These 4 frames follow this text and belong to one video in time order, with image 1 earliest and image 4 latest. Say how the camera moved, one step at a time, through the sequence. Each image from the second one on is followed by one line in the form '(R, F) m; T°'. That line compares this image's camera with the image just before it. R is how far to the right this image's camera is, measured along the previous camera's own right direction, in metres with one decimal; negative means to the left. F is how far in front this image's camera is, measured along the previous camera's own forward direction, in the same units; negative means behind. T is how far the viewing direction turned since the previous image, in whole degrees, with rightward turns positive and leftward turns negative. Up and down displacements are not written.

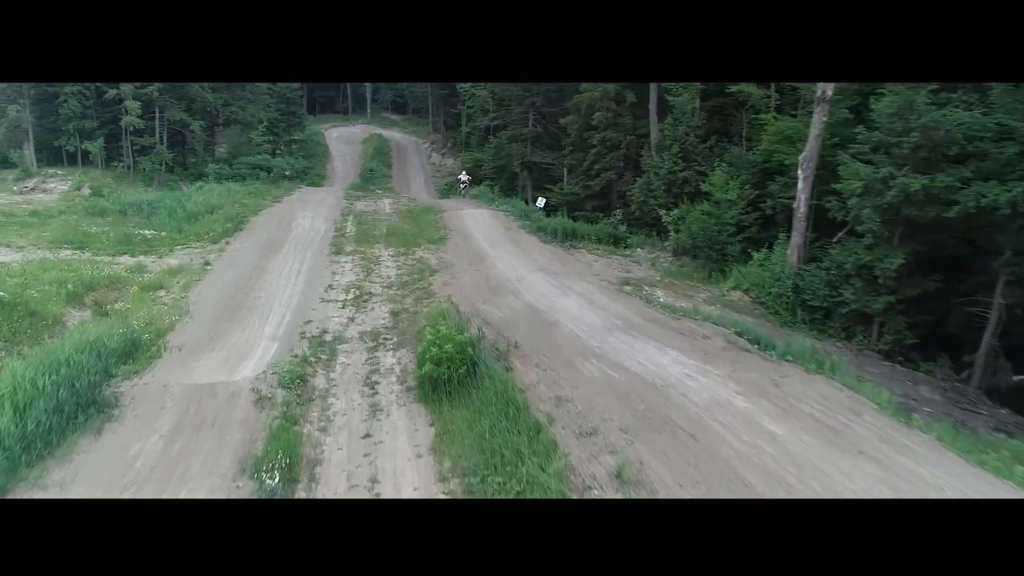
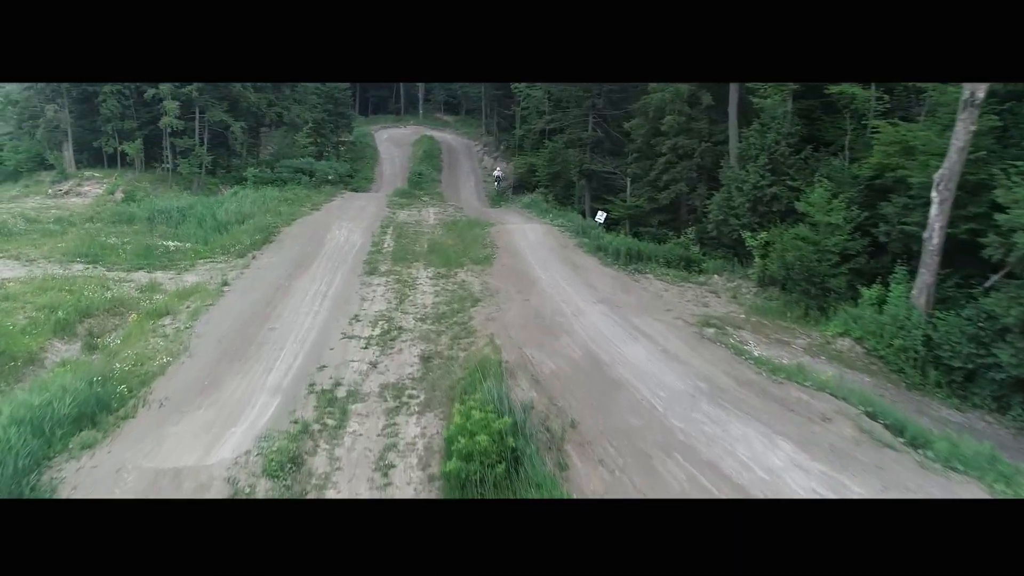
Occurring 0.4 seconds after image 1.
(-0.1, +1.9) m; -4°
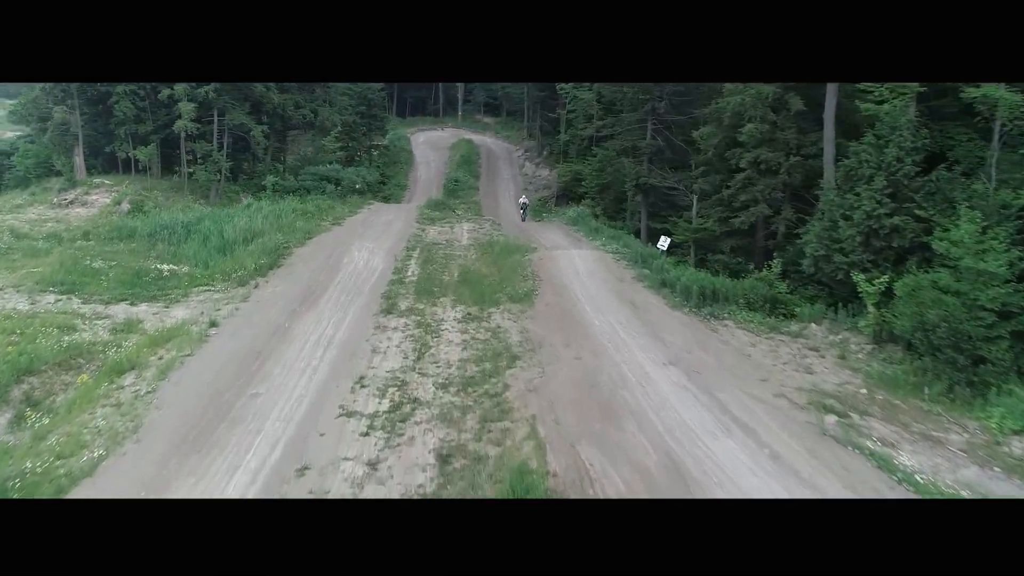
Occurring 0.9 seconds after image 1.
(-0.1, +2.3) m; -3°
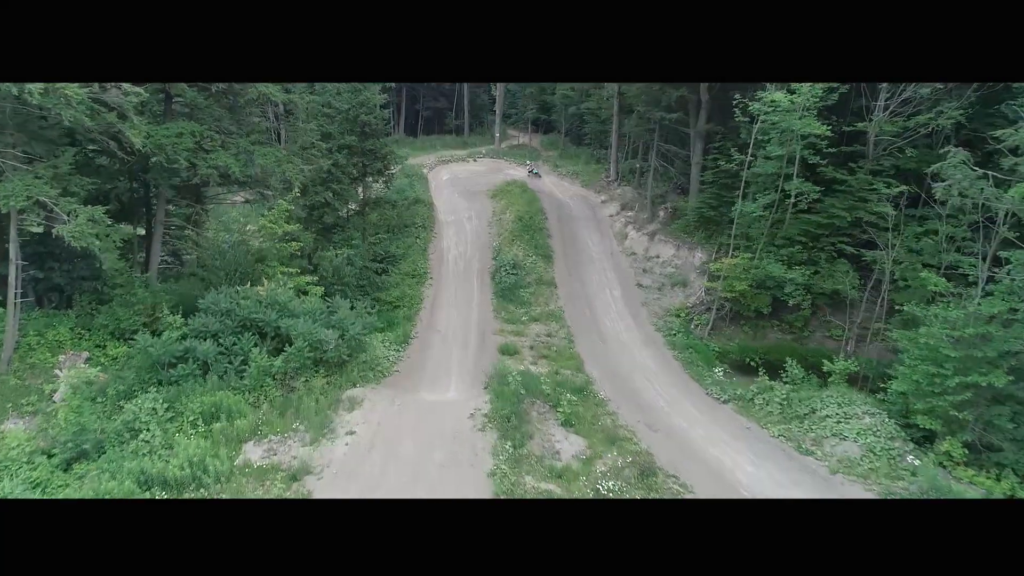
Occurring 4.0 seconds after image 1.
(-2.4, +13.1) m; 0°
